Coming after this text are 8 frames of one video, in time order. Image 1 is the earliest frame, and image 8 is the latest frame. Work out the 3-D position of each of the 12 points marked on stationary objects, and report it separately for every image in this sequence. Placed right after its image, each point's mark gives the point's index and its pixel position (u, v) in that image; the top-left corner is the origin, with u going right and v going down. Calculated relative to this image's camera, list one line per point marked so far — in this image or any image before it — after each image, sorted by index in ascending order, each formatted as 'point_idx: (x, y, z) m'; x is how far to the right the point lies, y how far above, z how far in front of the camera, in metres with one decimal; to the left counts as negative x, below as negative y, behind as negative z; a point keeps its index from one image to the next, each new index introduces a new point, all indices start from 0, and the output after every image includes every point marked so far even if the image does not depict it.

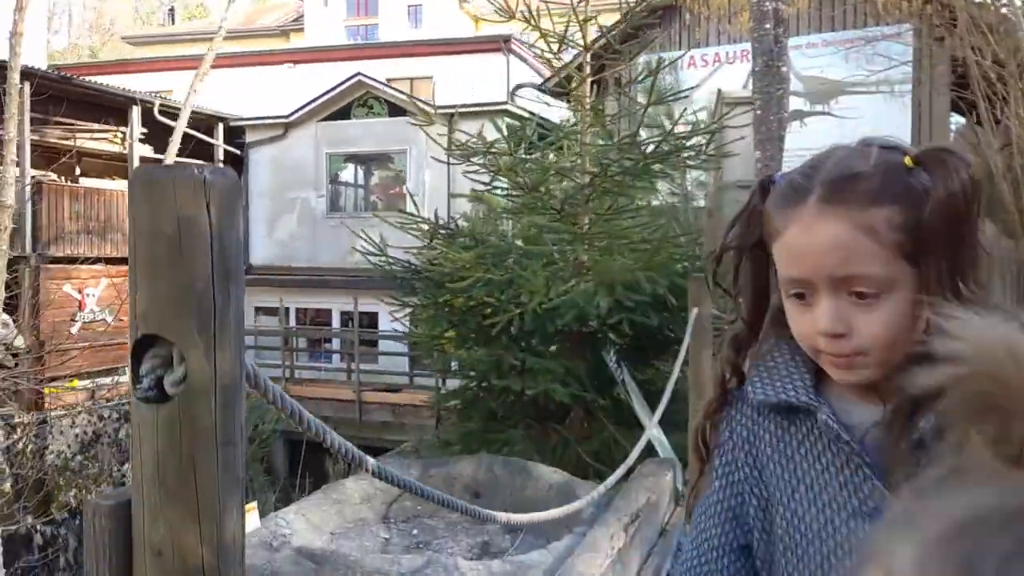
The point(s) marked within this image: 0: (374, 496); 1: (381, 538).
0: (-0.8, -1.2, +4.6) m
1: (-0.7, -1.3, +4.2) m
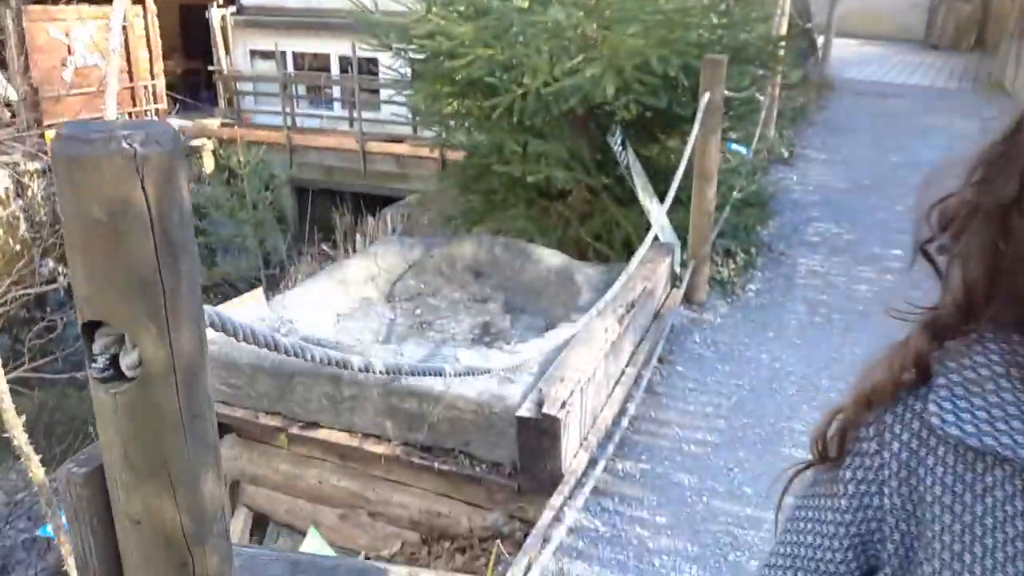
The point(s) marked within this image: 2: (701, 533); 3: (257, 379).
0: (-0.8, +0.1, +4.7) m
1: (-0.7, -0.2, +4.3) m
2: (+0.6, -0.8, +2.7) m
3: (-1.1, -0.4, +3.5) m
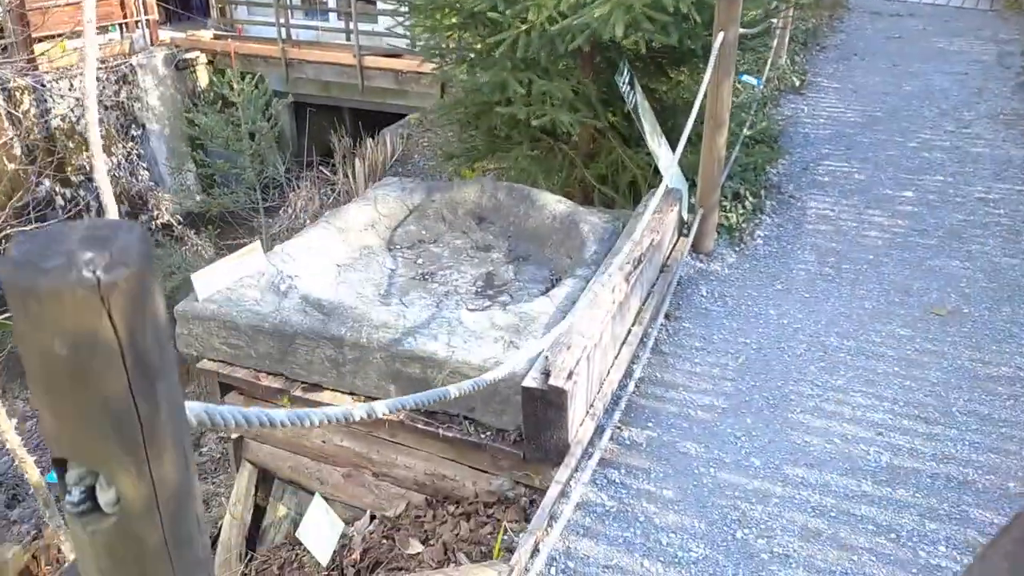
0: (-0.8, +0.4, +4.6) m
1: (-0.7, +0.1, +4.3) m
2: (+0.7, -0.7, +2.7) m
3: (-1.1, -0.2, +3.4) m
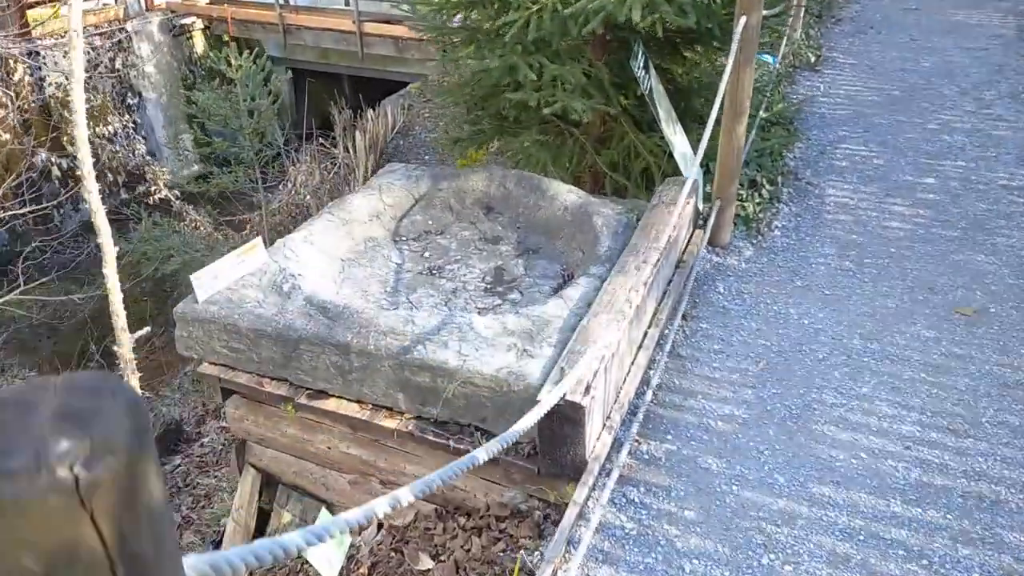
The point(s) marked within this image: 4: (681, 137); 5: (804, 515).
0: (-0.7, +0.4, +4.4) m
1: (-0.6, +0.1, +4.1) m
2: (+0.7, -0.8, +2.6) m
3: (-1.0, -0.2, +3.3) m
4: (+0.9, +0.8, +4.5) m
5: (+1.0, -0.7, +2.7) m
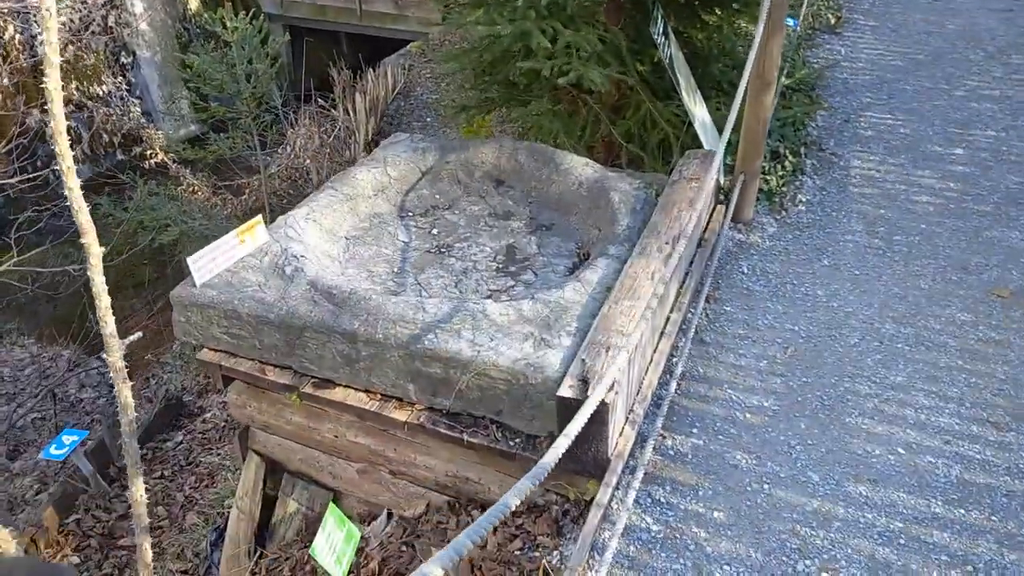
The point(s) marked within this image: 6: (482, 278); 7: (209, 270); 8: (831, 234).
0: (-0.6, +0.5, +4.2) m
1: (-0.5, +0.2, +3.9) m
2: (+0.8, -0.8, +2.5) m
3: (-1.0, -0.2, +3.1) m
4: (+1.0, +1.0, +4.3) m
5: (+1.0, -0.7, +2.5) m
6: (-0.1, +0.1, +3.7) m
7: (-1.2, +0.1, +3.2) m
8: (+1.6, +0.3, +4.1) m
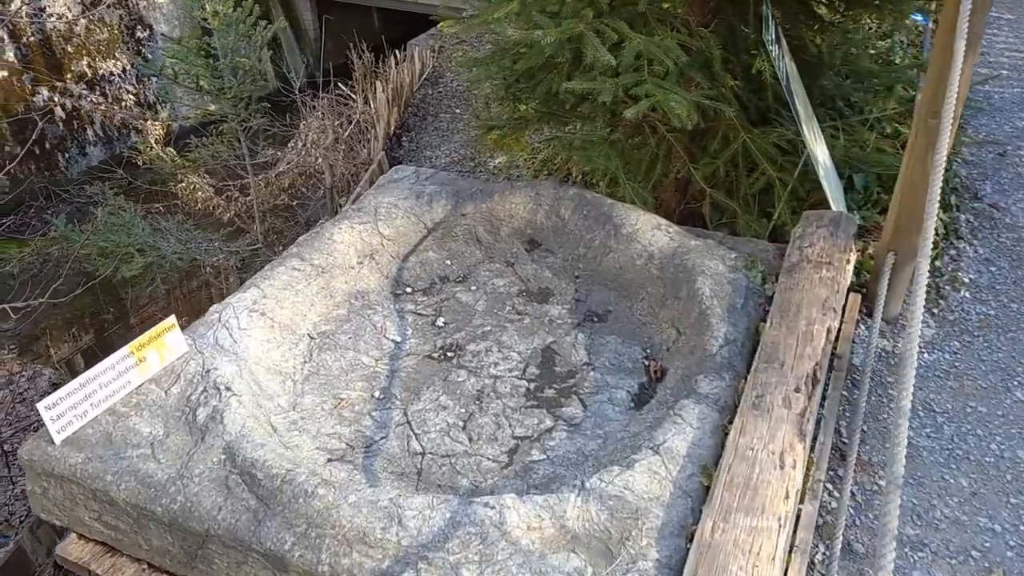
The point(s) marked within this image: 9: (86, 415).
0: (-0.5, +0.1, +3.0) m
1: (-0.4, -0.2, +2.7) m
2: (+0.8, -1.2, +1.3) m
3: (-0.9, -0.6, +1.9) m
4: (+1.2, +0.5, +3.0) m
5: (+1.1, -1.2, +1.3) m
6: (0.0, -0.4, +2.5) m
7: (-1.1, -0.3, +2.1) m
8: (+1.7, -0.2, +2.8) m
9: (-1.1, -0.3, +2.1) m
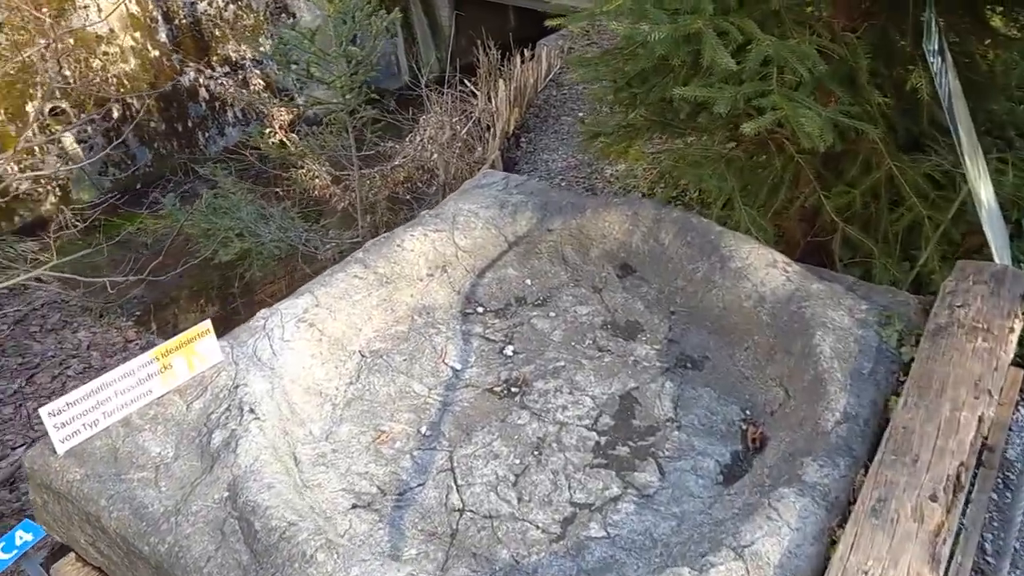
0: (-0.2, +0.1, +2.7) m
1: (-0.2, -0.2, +2.4) m
2: (+0.7, -1.4, +0.8) m
3: (-0.8, -0.6, +1.7) m
4: (+1.5, +0.3, +2.5) m
5: (+1.0, -1.4, +0.8) m
6: (+0.1, -0.5, +2.1) m
7: (-1.0, -0.3, +1.9) m
8: (+1.9, -0.4, +2.2) m
9: (-1.0, -0.3, +1.9) m
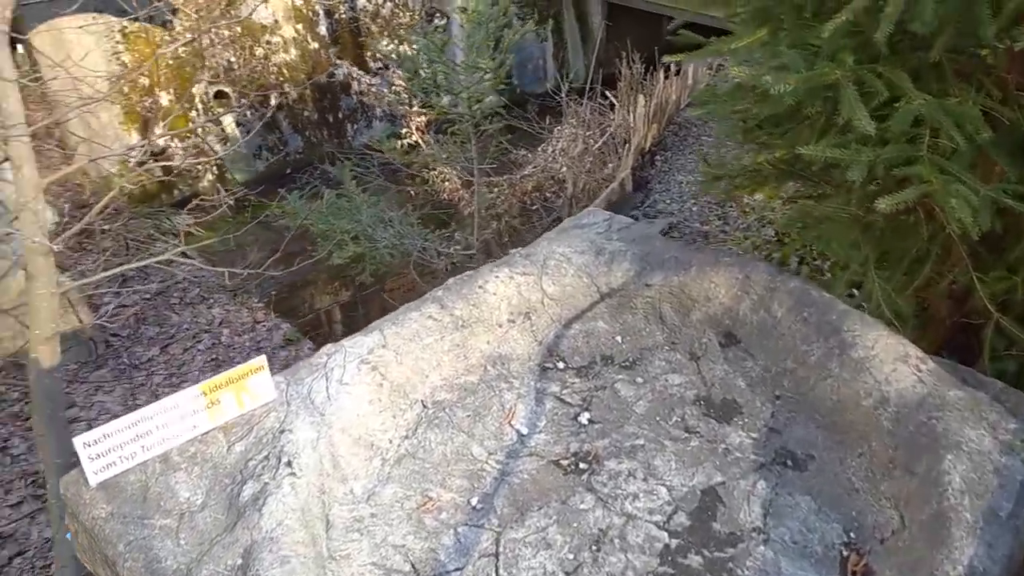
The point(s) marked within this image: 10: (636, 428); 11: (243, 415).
0: (+0.1, -0.1, +2.5) m
1: (0.0, -0.4, +2.2) m
2: (+0.5, -1.6, +0.5) m
3: (-0.7, -0.7, +1.6) m
4: (+1.7, 0.0, +2.0) m
5: (+0.8, -1.6, +0.4) m
6: (+0.3, -0.6, +1.8) m
7: (-0.9, -0.4, +1.8) m
8: (+2.0, -0.8, +1.6) m
9: (-0.9, -0.4, +1.8) m
10: (+0.4, -0.4, +2.3) m
11: (-0.7, -0.3, +2.0) m
